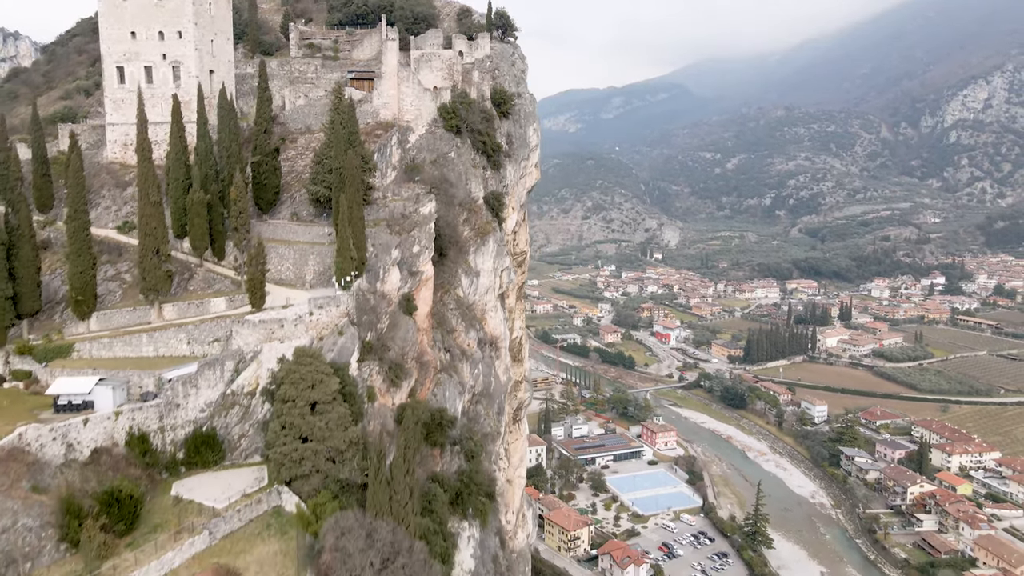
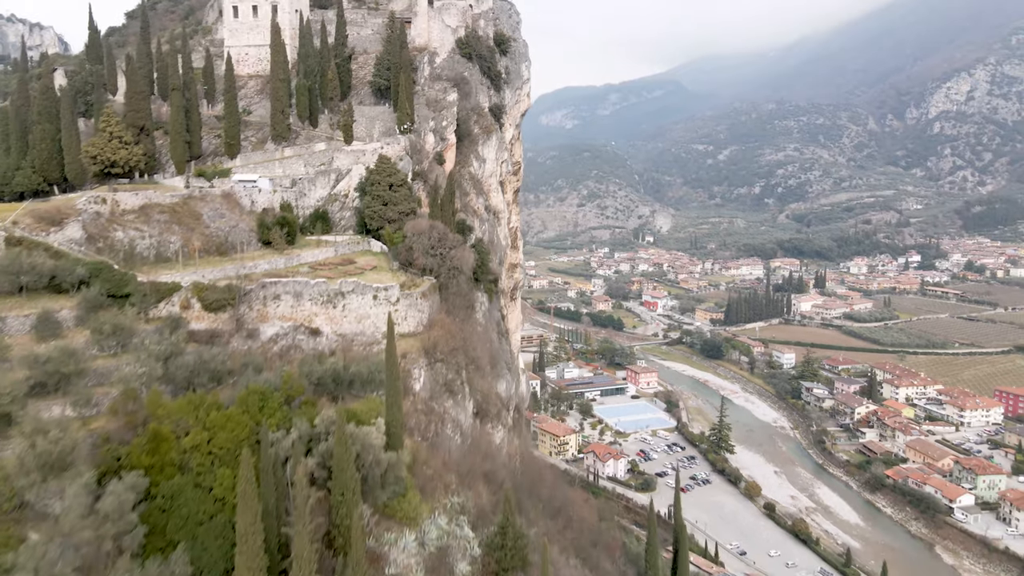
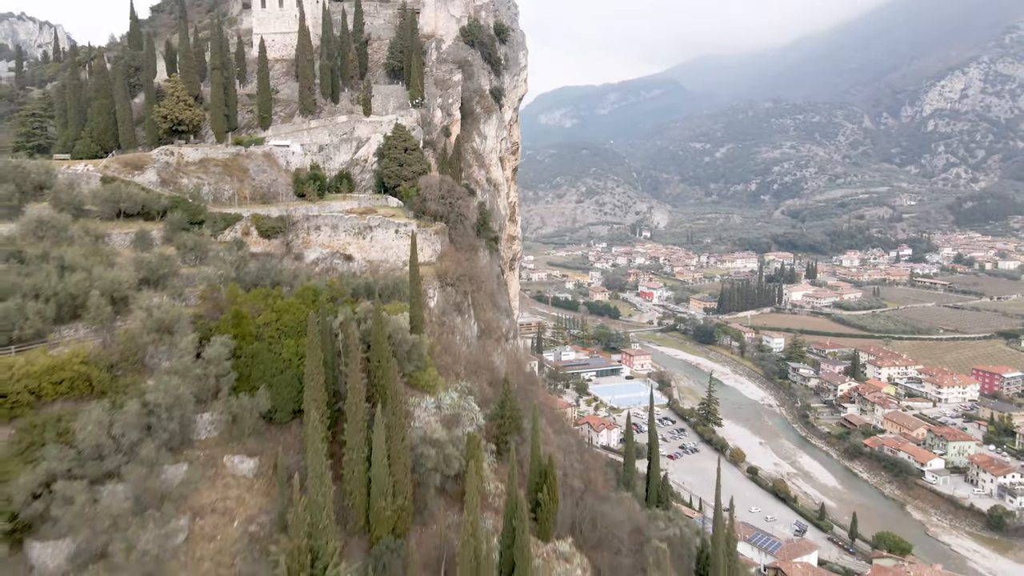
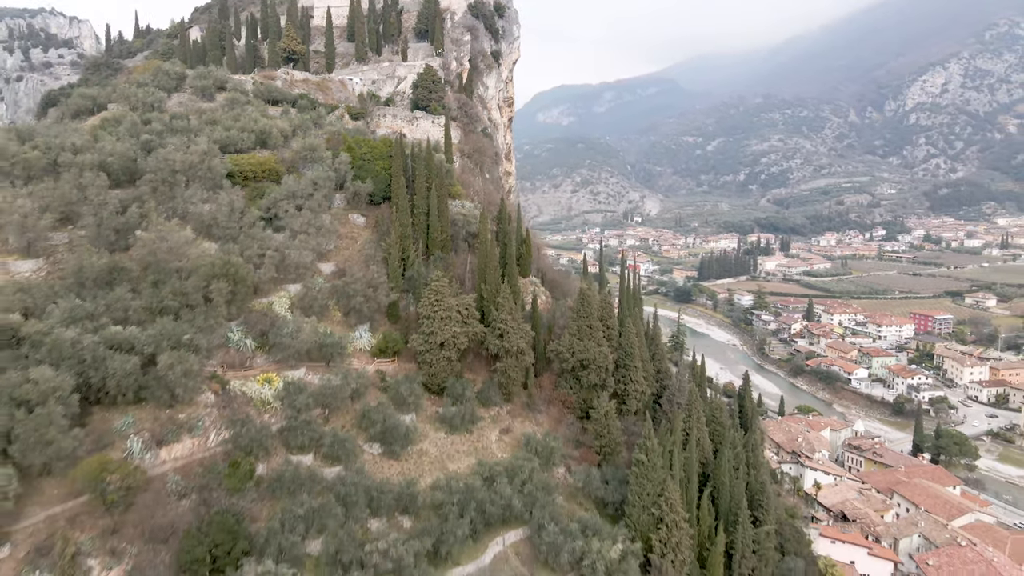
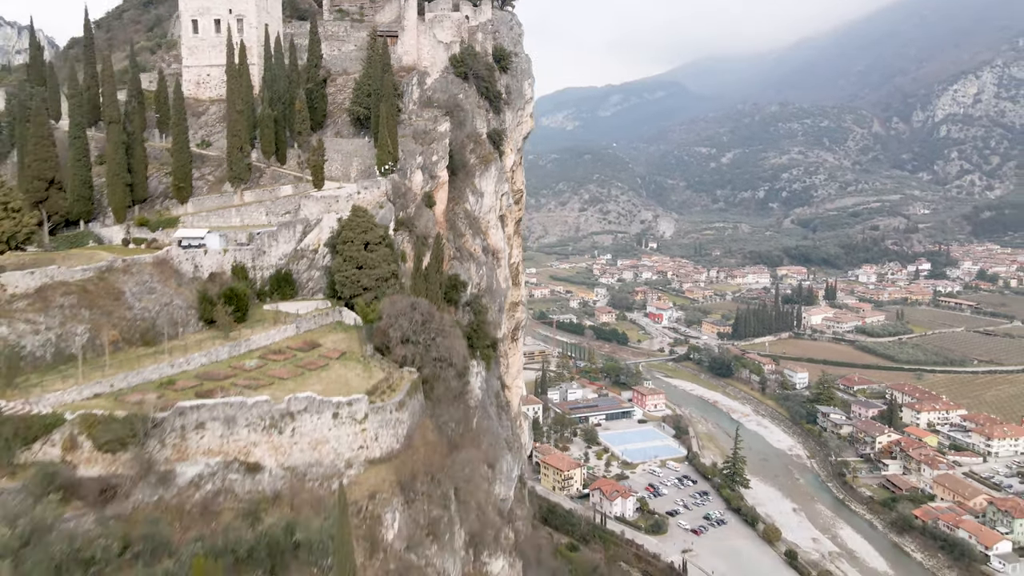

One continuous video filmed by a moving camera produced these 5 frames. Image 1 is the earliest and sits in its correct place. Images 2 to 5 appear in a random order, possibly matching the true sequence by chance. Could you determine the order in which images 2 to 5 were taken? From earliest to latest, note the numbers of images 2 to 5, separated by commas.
5, 2, 3, 4
